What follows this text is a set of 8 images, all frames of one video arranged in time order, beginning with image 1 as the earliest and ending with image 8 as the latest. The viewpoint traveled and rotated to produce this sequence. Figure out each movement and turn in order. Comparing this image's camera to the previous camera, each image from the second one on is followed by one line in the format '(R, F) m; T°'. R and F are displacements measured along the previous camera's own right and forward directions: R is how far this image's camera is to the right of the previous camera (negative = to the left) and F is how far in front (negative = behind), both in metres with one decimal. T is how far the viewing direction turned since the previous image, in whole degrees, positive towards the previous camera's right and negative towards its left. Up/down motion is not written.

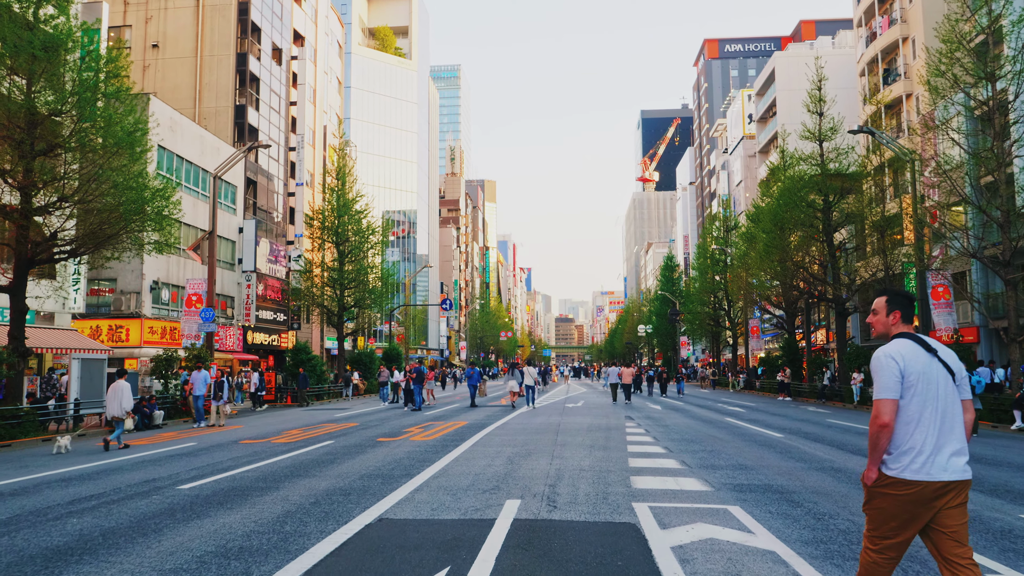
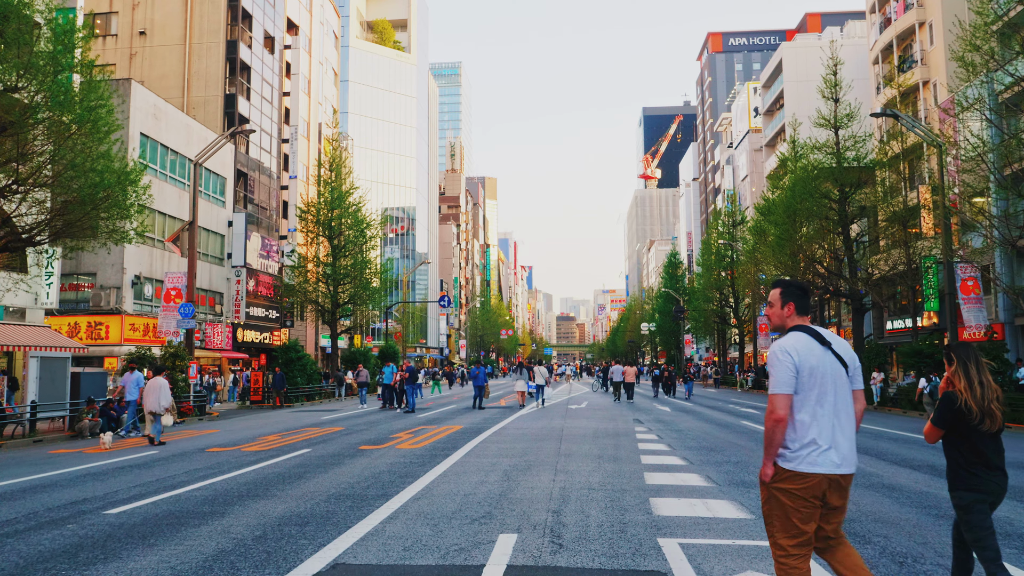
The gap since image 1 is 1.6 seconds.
(+0.1, +1.5) m; 0°
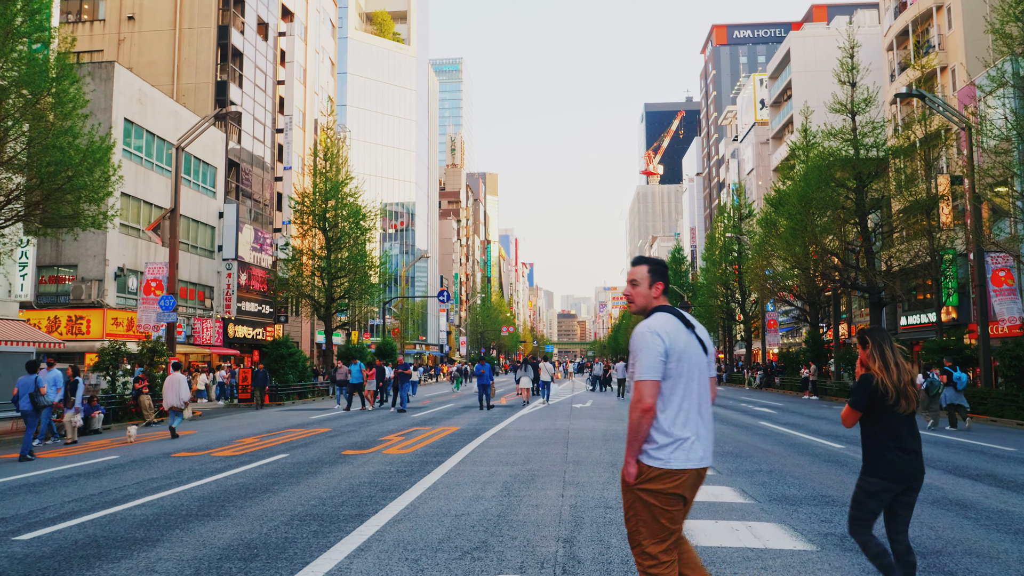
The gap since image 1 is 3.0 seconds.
(0.0, +1.4) m; 0°
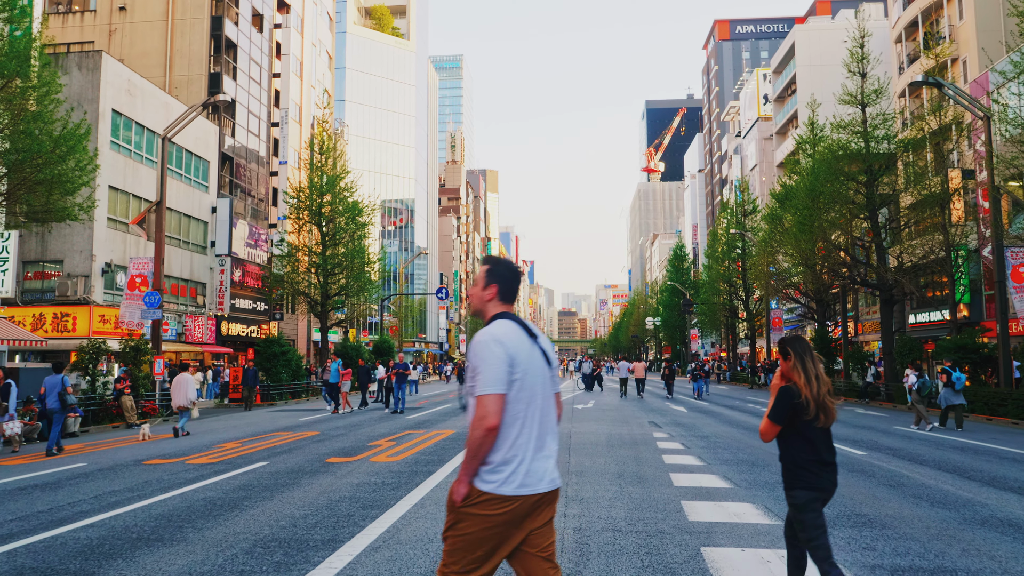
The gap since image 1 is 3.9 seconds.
(0.0, +0.9) m; 0°
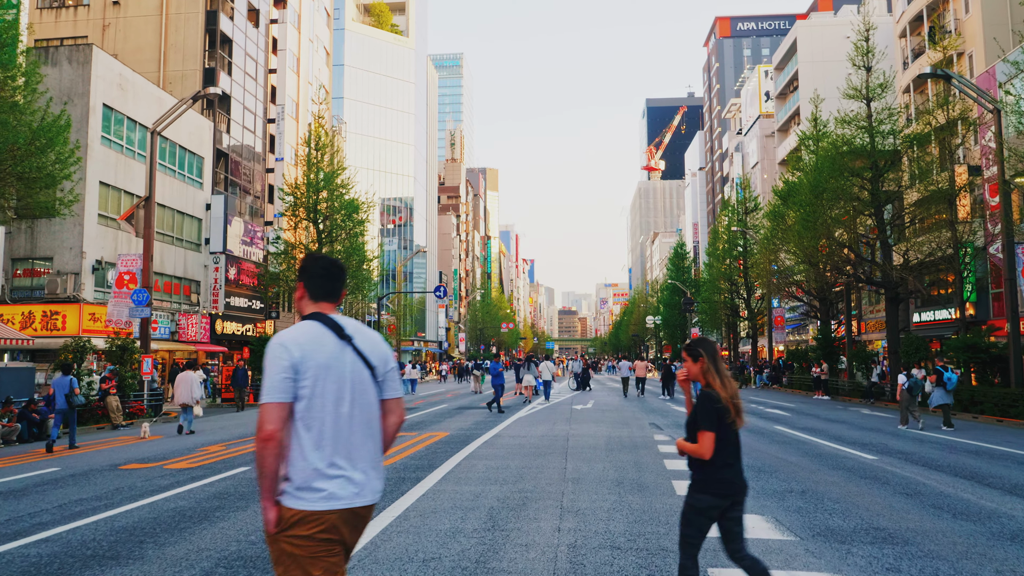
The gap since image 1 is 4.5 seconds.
(+0.1, +0.5) m; 0°
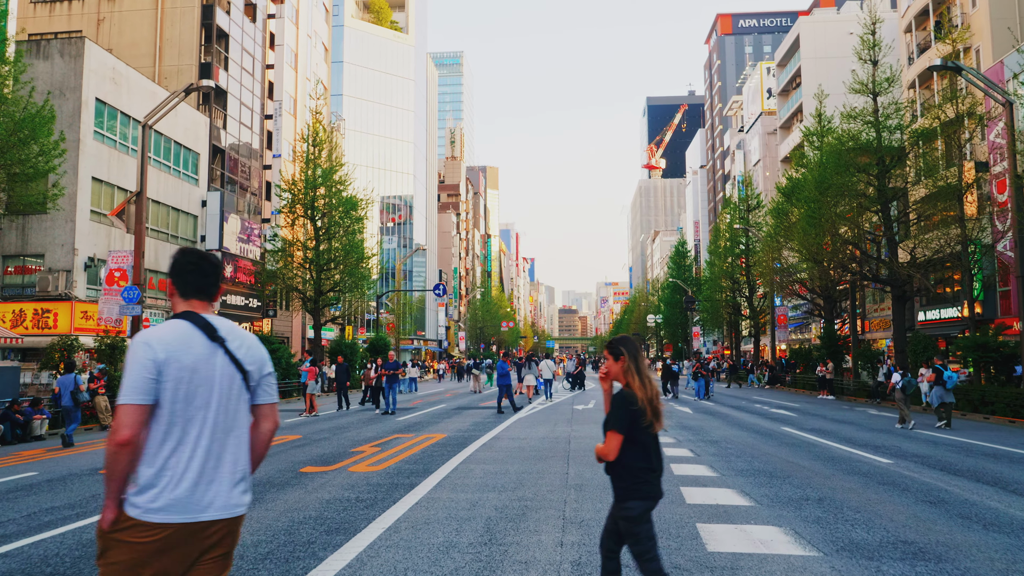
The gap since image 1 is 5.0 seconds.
(0.0, +0.5) m; 0°
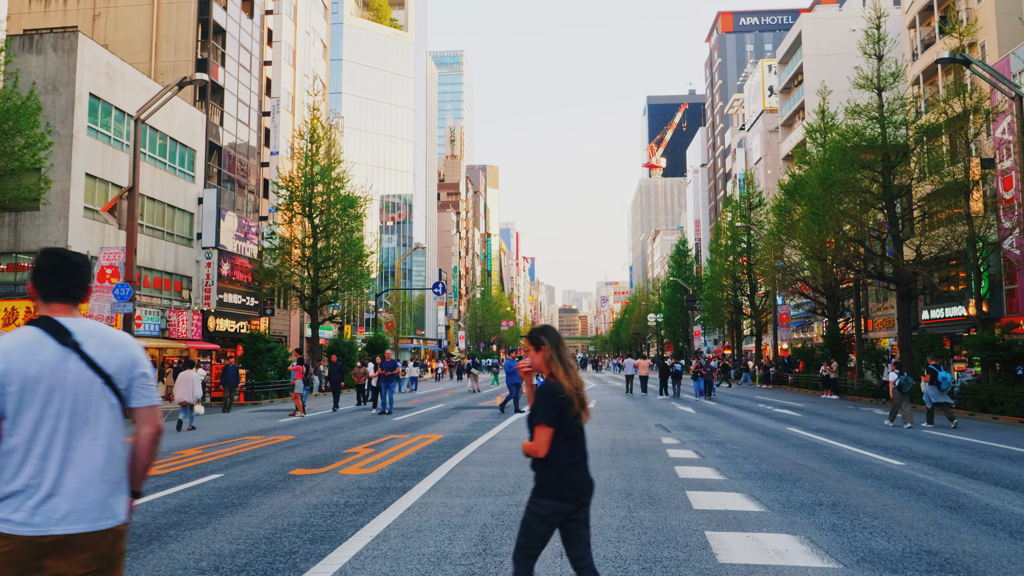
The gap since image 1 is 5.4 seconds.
(0.0, +0.4) m; 0°
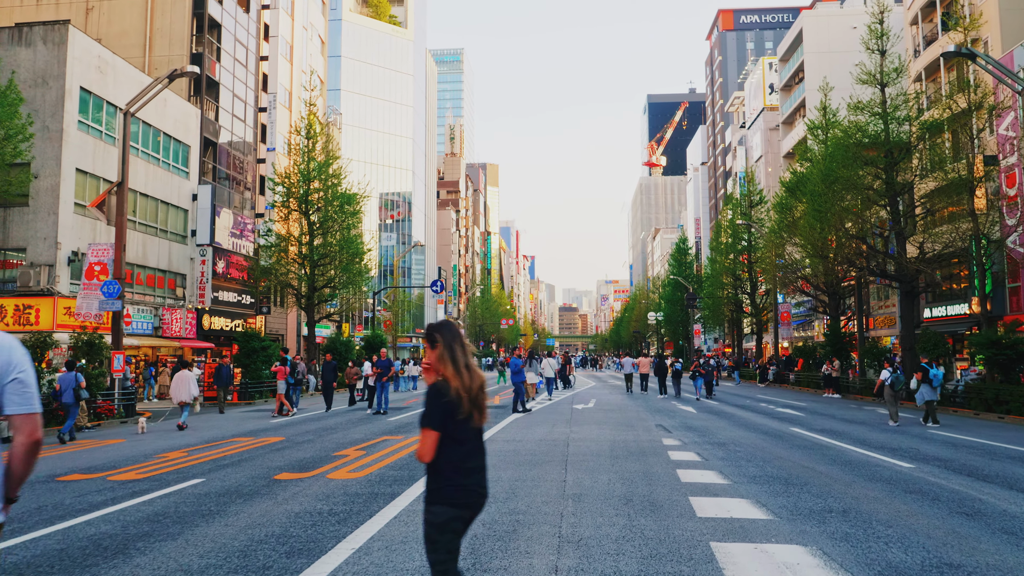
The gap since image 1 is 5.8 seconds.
(+0.1, +0.4) m; 0°
